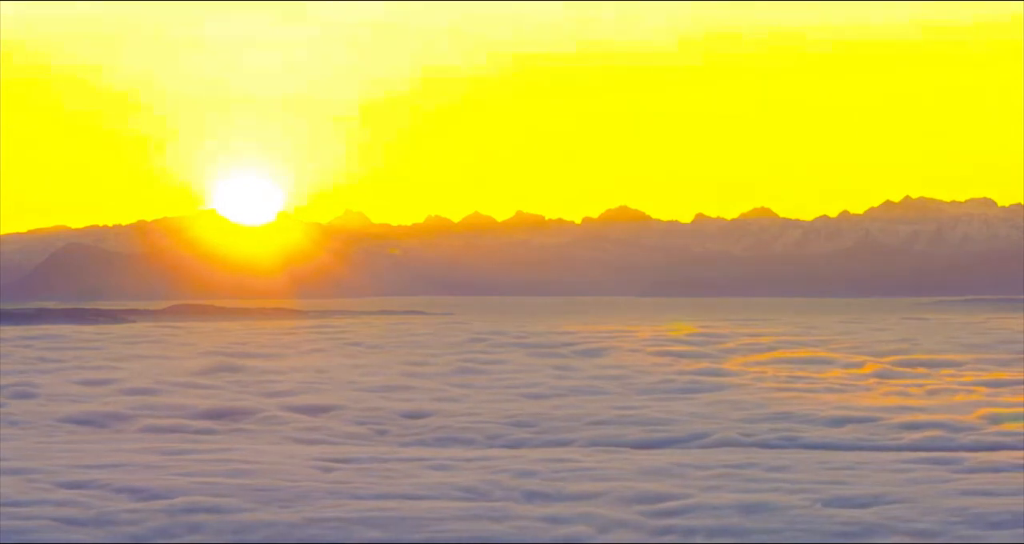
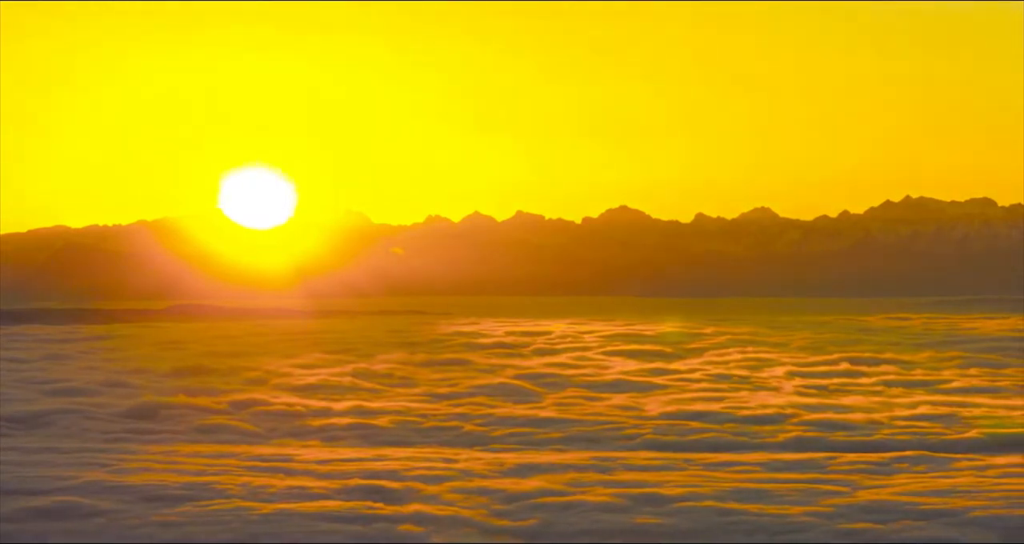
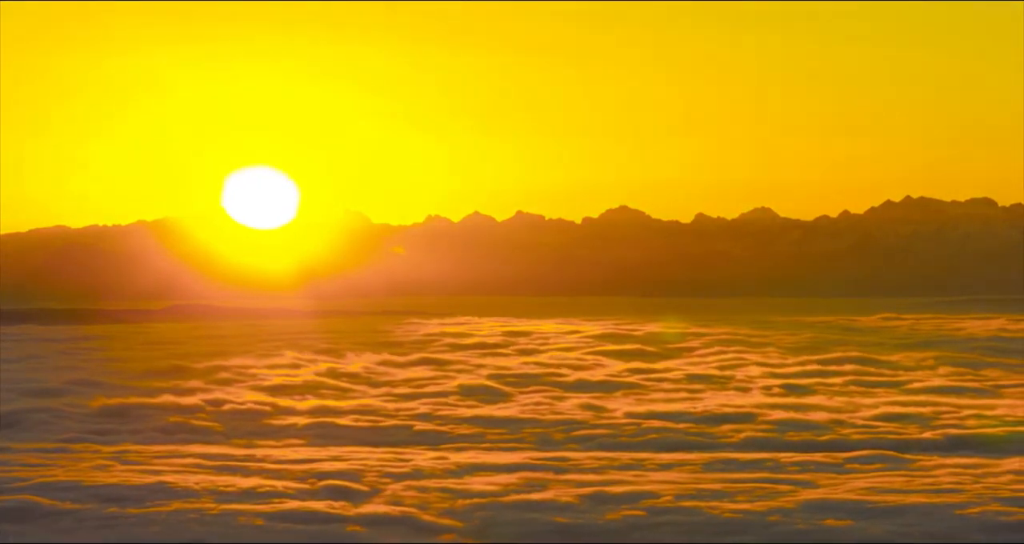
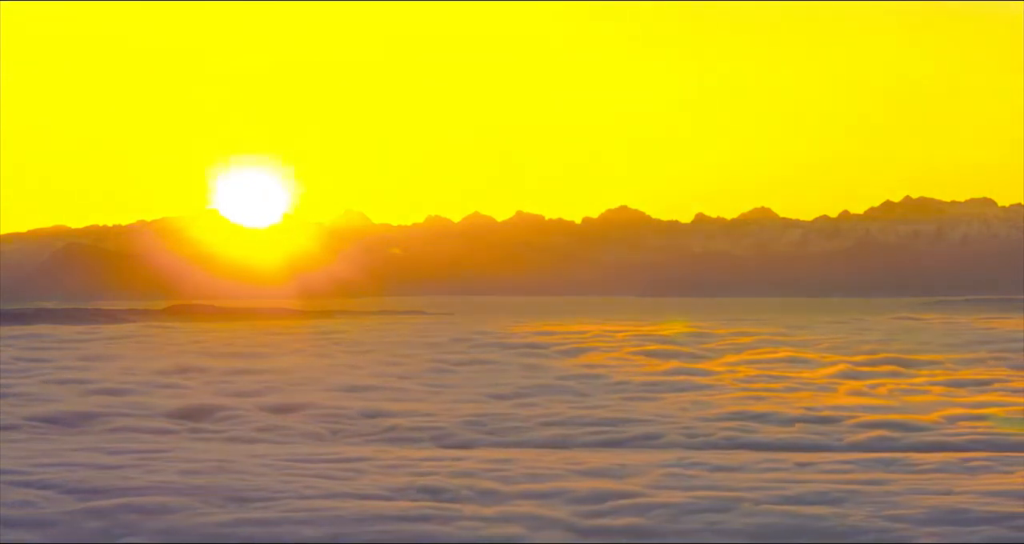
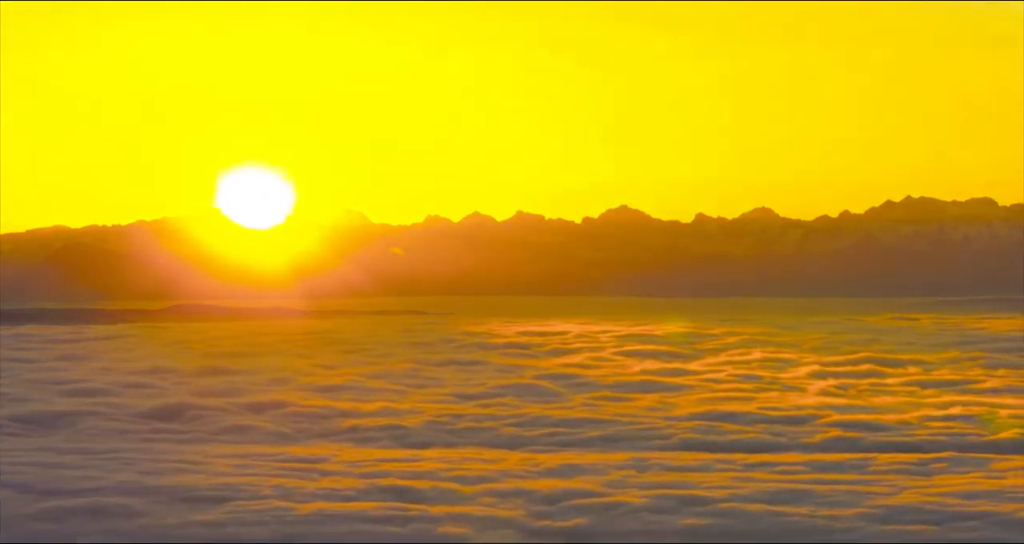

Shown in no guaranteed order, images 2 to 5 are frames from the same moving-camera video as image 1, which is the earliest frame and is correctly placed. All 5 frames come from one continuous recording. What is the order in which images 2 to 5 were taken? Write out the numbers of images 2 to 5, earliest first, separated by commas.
4, 5, 2, 3
